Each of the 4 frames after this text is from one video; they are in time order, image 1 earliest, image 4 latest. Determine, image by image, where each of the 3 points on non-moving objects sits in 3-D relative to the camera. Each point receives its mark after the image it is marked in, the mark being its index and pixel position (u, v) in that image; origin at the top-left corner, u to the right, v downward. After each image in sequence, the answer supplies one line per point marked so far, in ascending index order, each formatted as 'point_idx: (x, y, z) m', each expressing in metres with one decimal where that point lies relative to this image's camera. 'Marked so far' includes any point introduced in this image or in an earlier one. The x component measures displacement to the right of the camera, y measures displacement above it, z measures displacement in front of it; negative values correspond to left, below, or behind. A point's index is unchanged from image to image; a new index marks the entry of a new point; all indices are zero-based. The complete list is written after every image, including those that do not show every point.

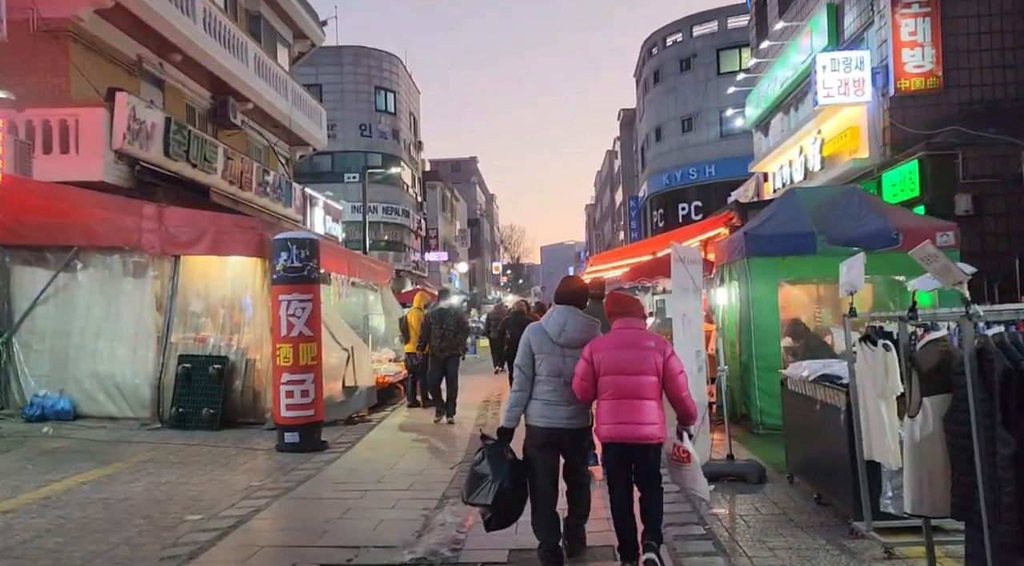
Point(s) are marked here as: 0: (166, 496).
0: (-2.8, -1.7, +6.6) m
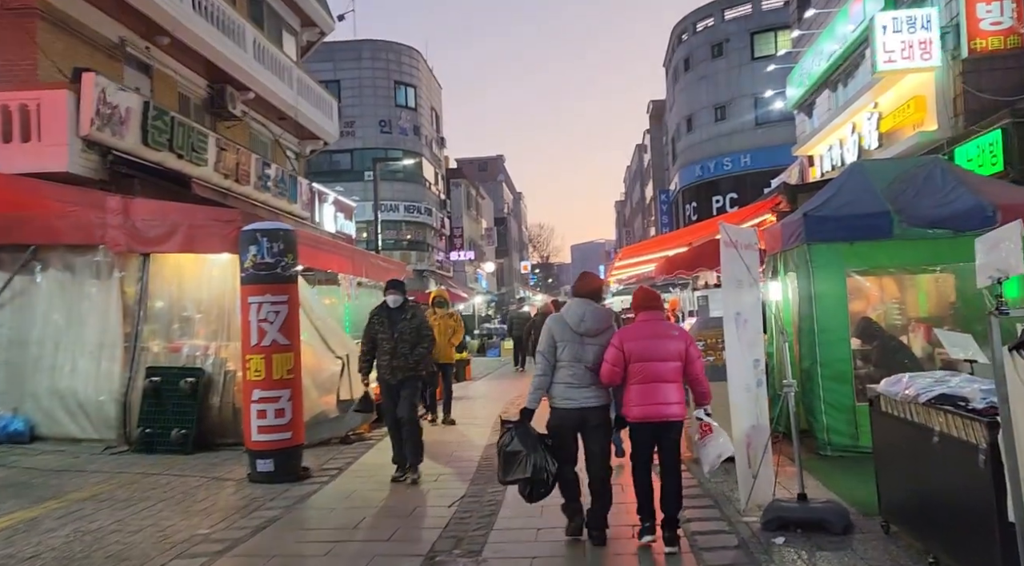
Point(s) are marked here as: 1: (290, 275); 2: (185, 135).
0: (-2.7, -1.7, +5.2) m
1: (-2.0, +0.1, +7.6) m
2: (-5.0, +2.3, +12.6) m
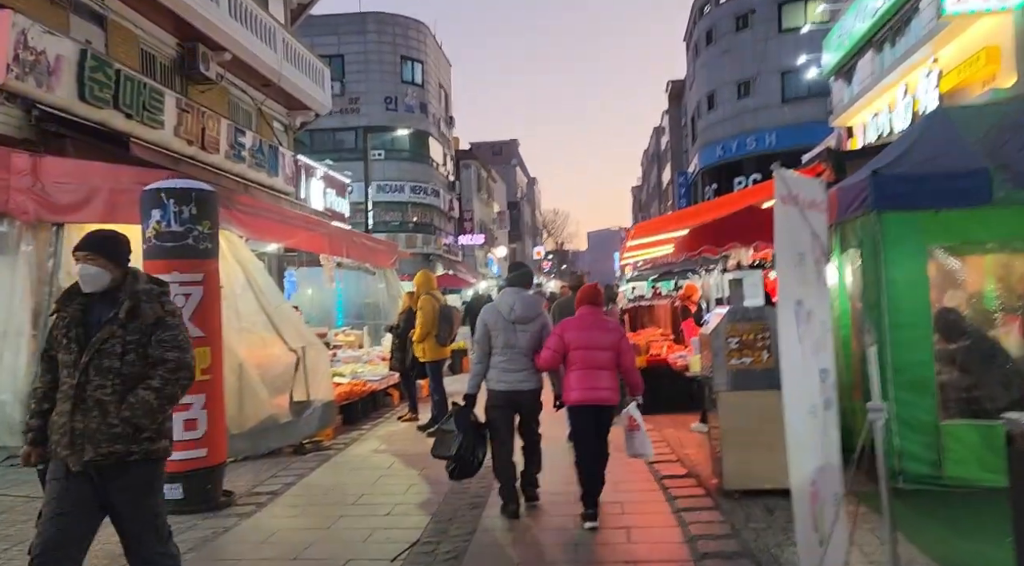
0: (-2.9, -1.6, +3.6) m
1: (-2.2, +0.2, +5.9) m
2: (-5.1, +2.6, +11.0) m
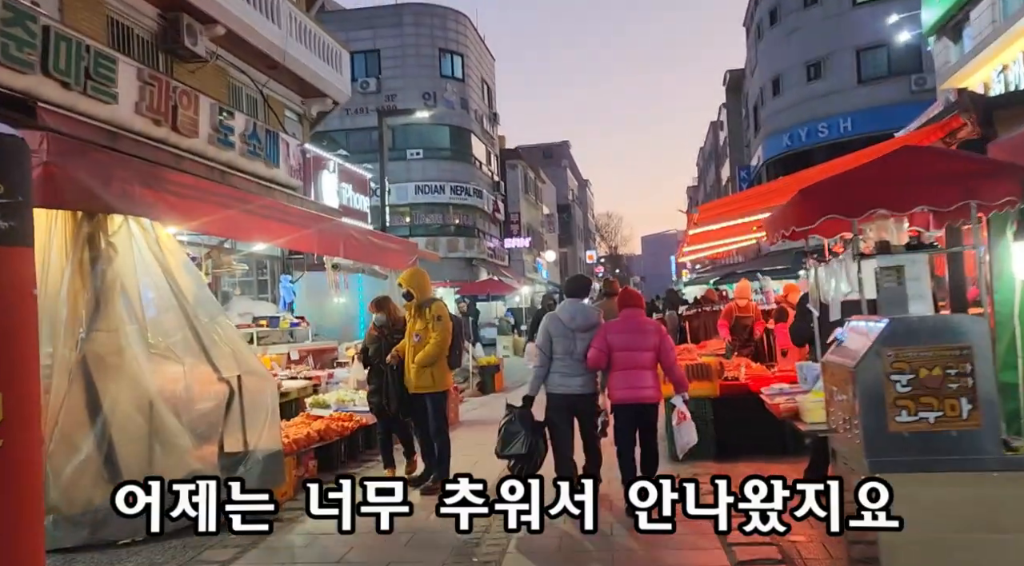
0: (-3.1, -1.6, +1.3) m
1: (-2.2, +0.2, +3.6) m
2: (-4.8, +2.5, +8.9) m
